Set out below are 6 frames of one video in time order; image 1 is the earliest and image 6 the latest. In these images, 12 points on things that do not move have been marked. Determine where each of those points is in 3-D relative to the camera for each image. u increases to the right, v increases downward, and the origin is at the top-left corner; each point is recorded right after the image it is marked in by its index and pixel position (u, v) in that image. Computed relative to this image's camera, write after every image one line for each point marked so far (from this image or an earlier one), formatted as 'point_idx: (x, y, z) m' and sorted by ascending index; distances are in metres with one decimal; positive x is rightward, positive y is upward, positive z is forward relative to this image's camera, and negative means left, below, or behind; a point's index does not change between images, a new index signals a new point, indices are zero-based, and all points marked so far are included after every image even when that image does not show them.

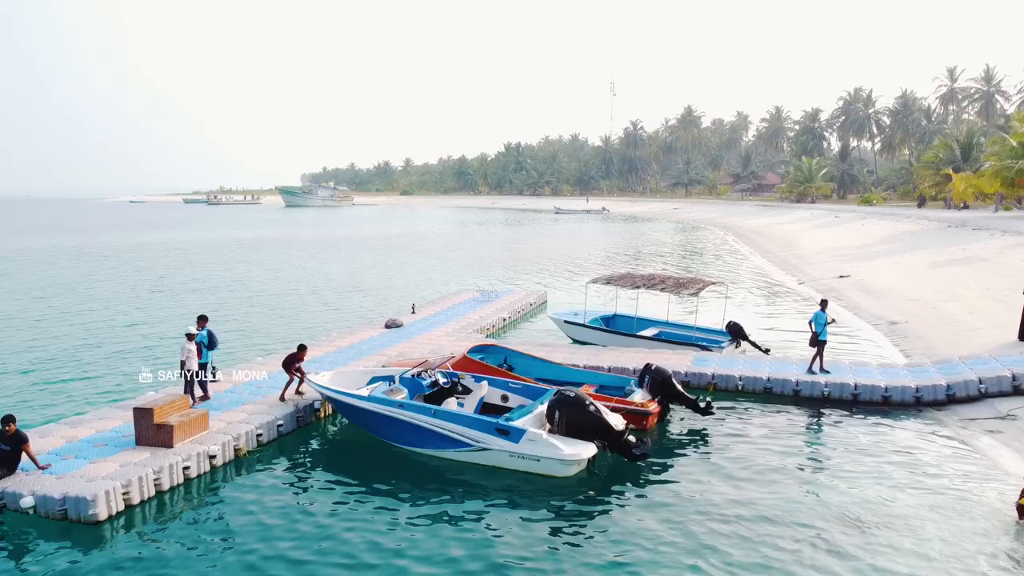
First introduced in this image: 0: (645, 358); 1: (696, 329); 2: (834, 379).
0: (+2.8, -1.5, +17.5) m
1: (+4.6, -1.0, +20.3) m
2: (+6.2, -1.8, +15.7) m
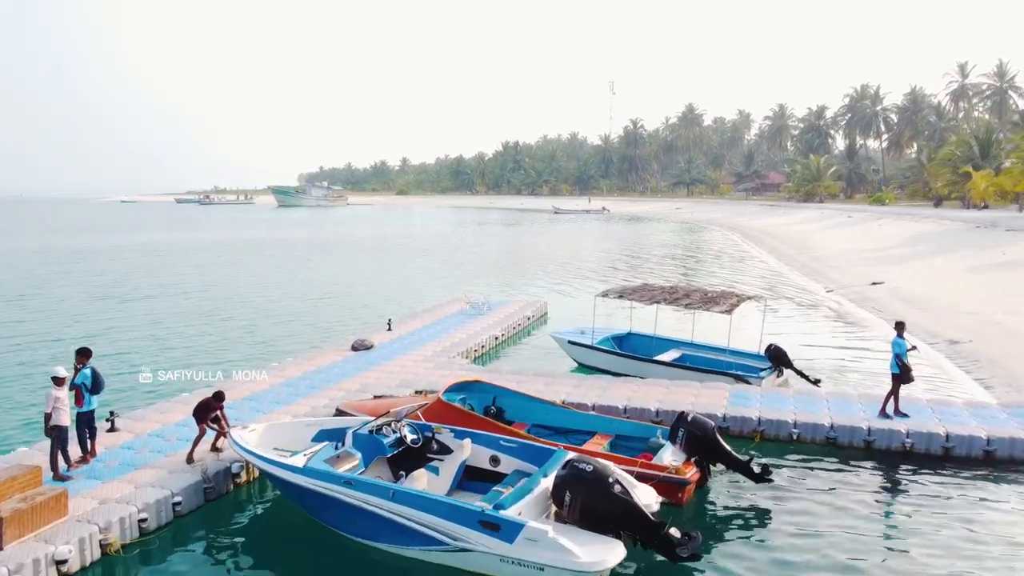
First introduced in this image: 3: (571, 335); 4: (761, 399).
0: (+2.7, -1.8, +14.0) m
1: (+4.5, -1.3, +16.8) m
2: (+6.0, -2.1, +12.2) m
3: (+1.3, -1.0, +18.2) m
4: (+4.2, -1.8, +13.8) m
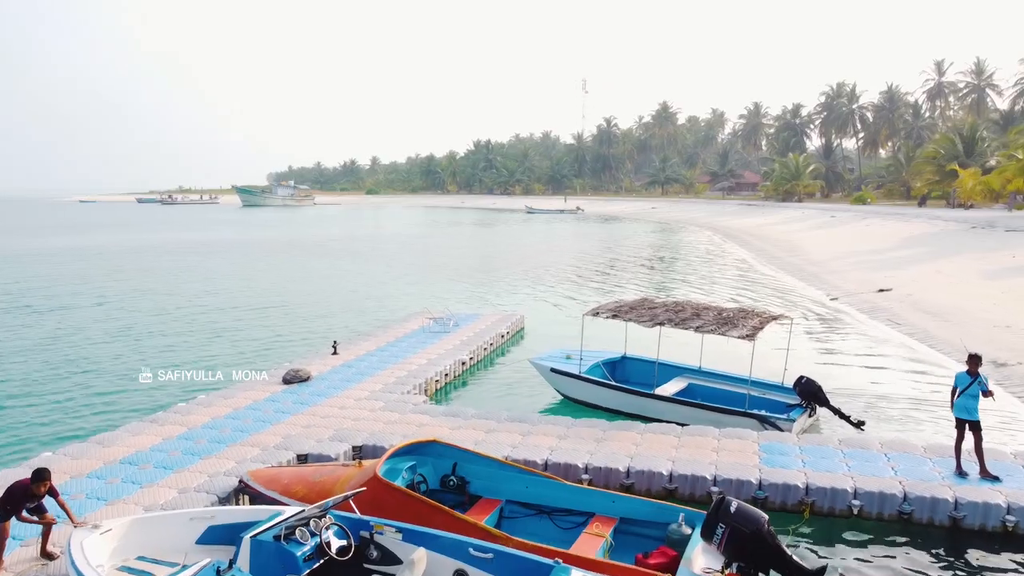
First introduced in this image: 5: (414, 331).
0: (+2.3, -2.1, +10.8) m
1: (+3.9, -1.6, +13.7) m
2: (+5.7, -2.3, +9.1) m
3: (+0.8, -1.3, +15.0) m
4: (+3.8, -2.1, +10.7) m
5: (-2.4, -1.0, +19.6) m
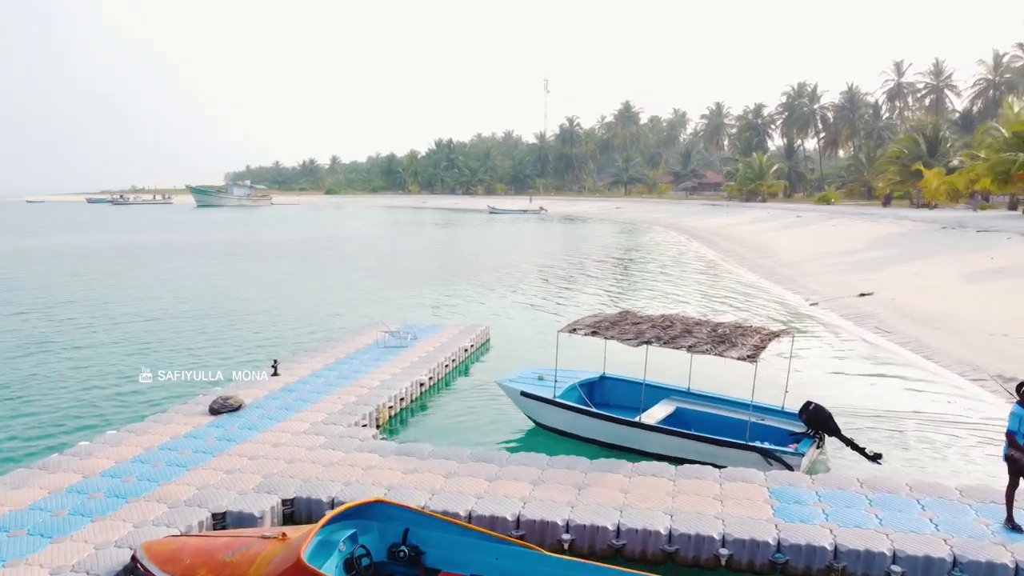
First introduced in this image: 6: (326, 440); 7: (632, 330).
0: (+1.9, -2.3, +9.1) m
1: (+3.4, -1.7, +12.0) m
2: (+5.4, -2.5, +7.6) m
3: (+0.2, -1.5, +13.2) m
4: (+3.4, -2.3, +9.0) m
5: (-3.1, -1.2, +17.7) m
6: (-2.5, -2.0, +11.0) m
7: (+1.7, -0.6, +11.9) m
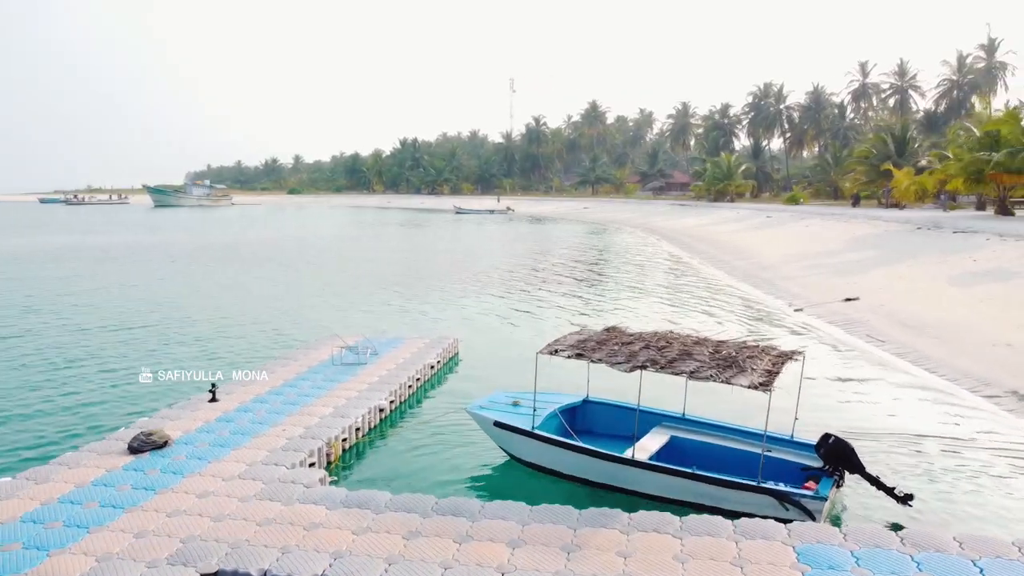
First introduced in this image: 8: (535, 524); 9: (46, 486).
0: (+1.7, -2.5, +7.5) m
1: (+3.1, -1.9, +10.5) m
2: (+5.2, -2.7, +6.2) m
3: (-0.2, -1.7, +11.6) m
4: (+3.2, -2.5, +7.5) m
5: (-3.7, -1.4, +15.9) m
6: (-2.8, -2.2, +9.2) m
7: (+1.4, -0.8, +10.3) m
8: (+0.2, -2.4, +8.2) m
9: (-5.3, -2.2, +9.2) m
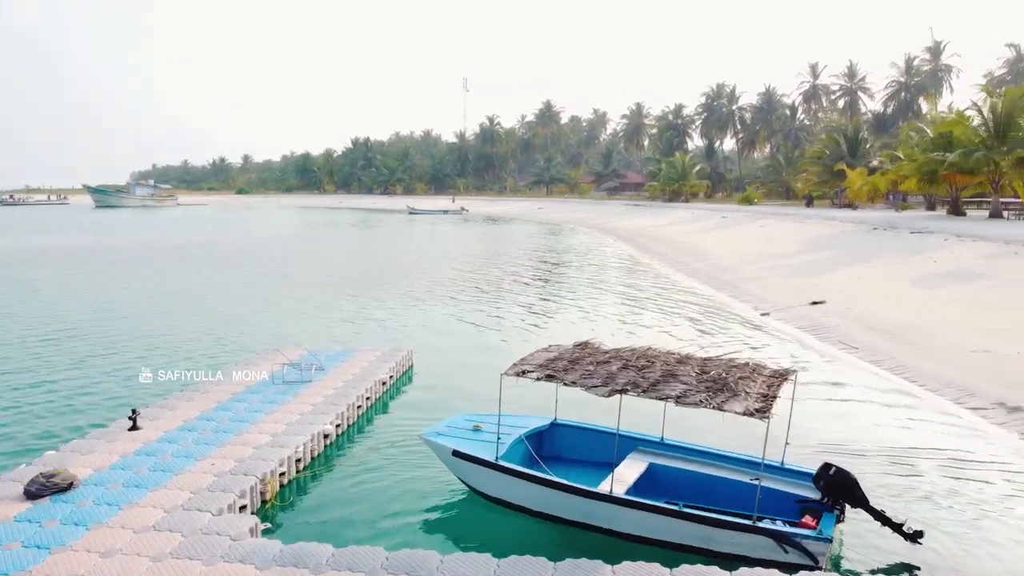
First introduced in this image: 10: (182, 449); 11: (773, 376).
0: (+1.4, -2.6, +6.4) m
1: (+2.6, -2.1, +9.5) m
2: (+5.0, -2.8, +5.2) m
3: (-0.7, -1.9, +10.3) m
4: (+2.9, -2.6, +6.5) m
5: (-4.5, -1.6, +14.4) m
6: (-3.1, -2.4, +7.8) m
7: (+1.0, -0.9, +9.1) m
8: (-0.1, -2.5, +7.0) m
9: (-5.6, -2.4, +7.7) m
10: (-4.3, -2.1, +10.5) m
11: (+2.8, -1.0, +9.1) m
